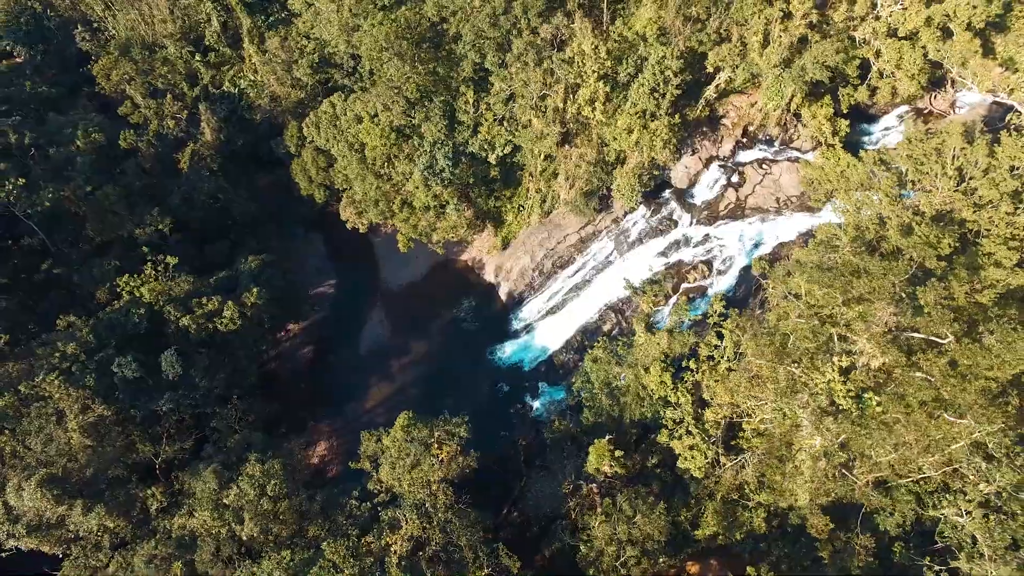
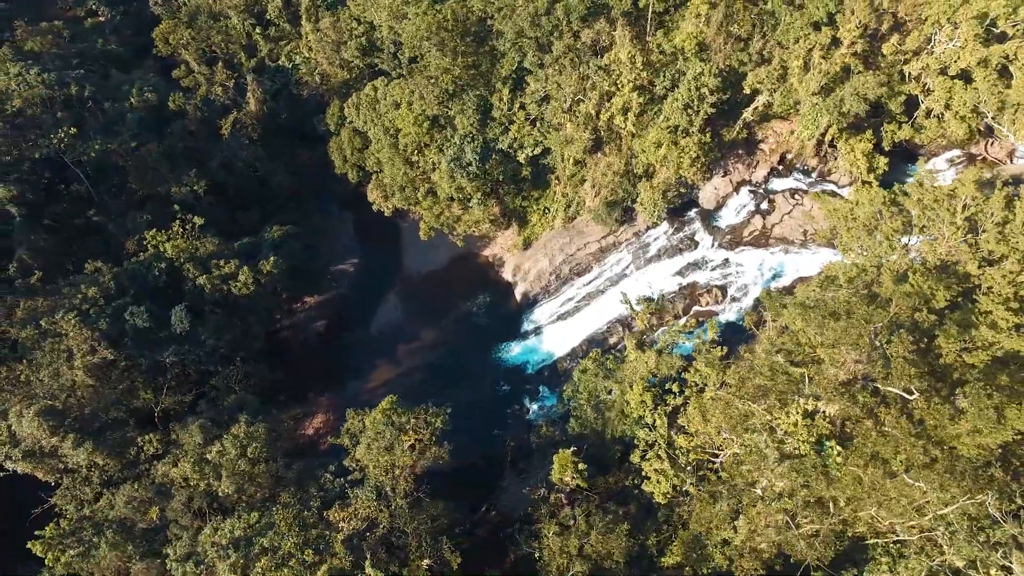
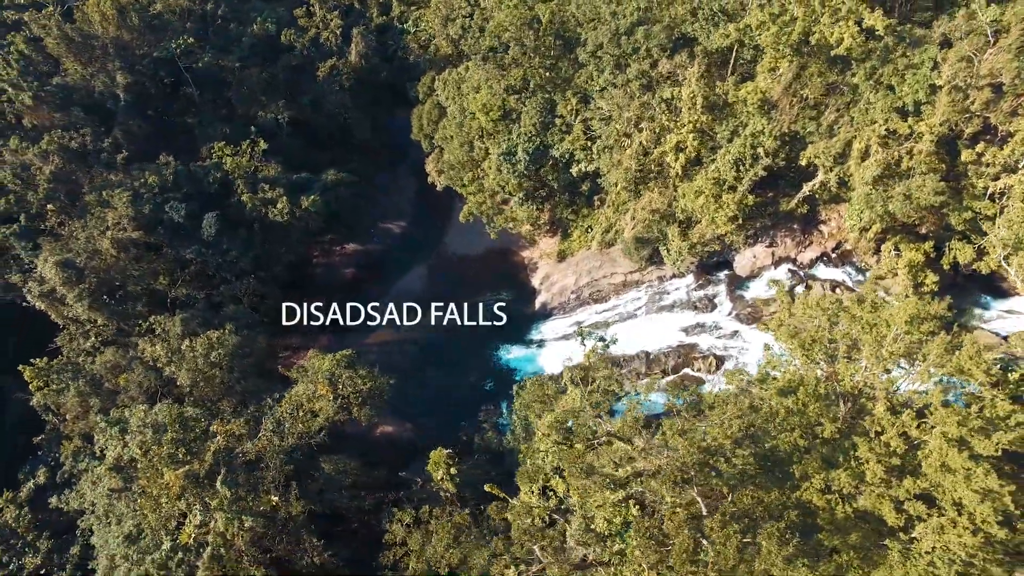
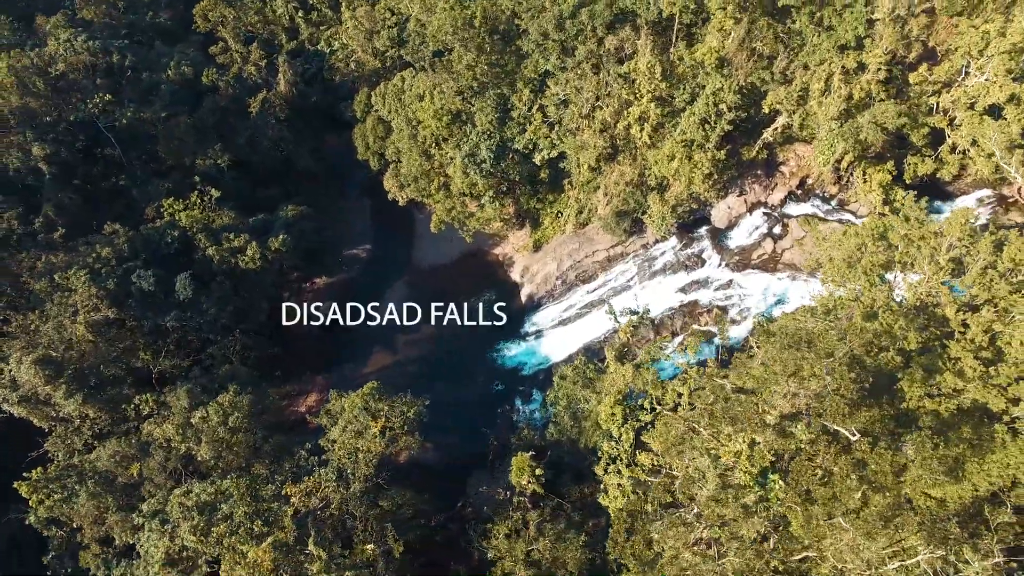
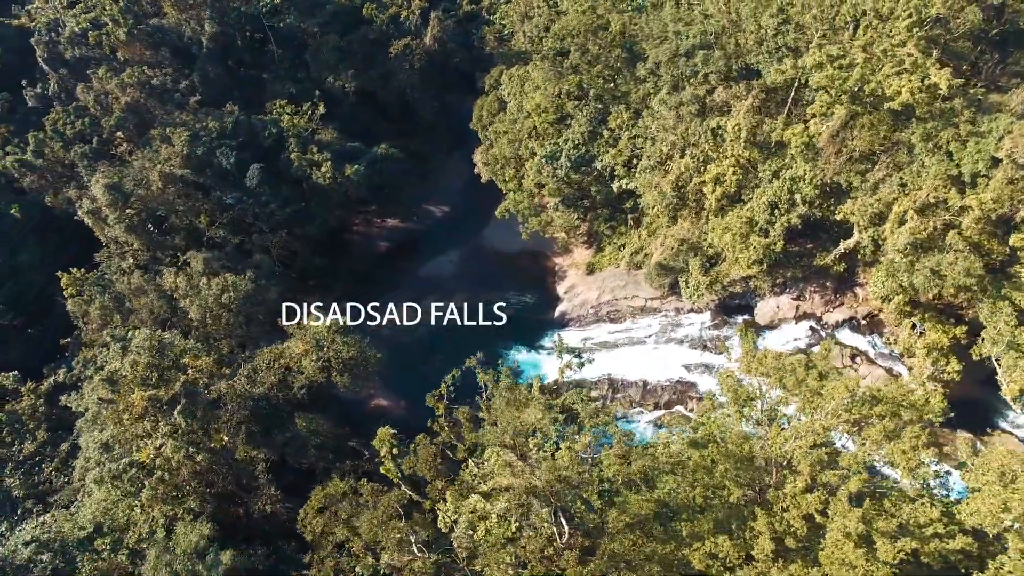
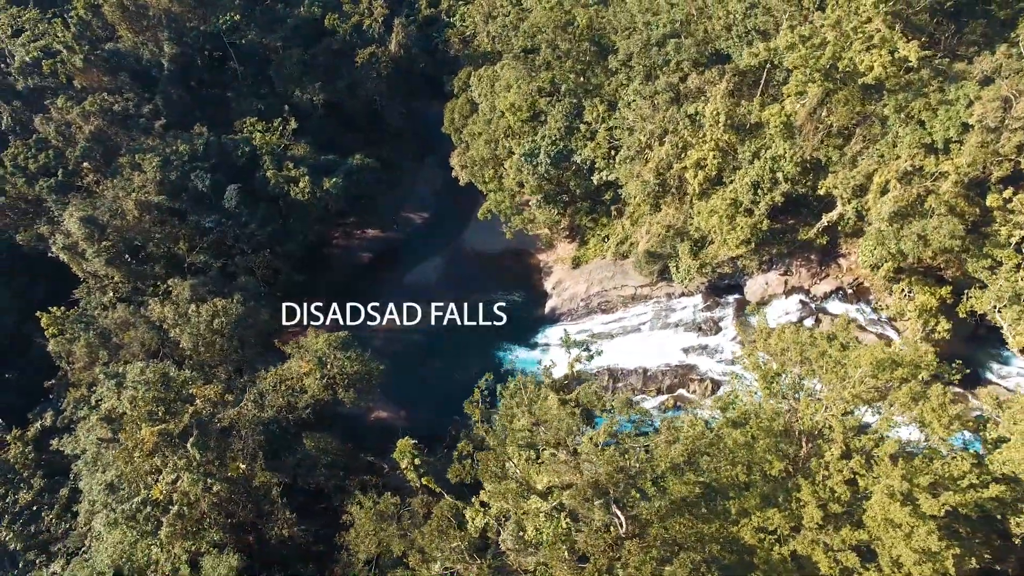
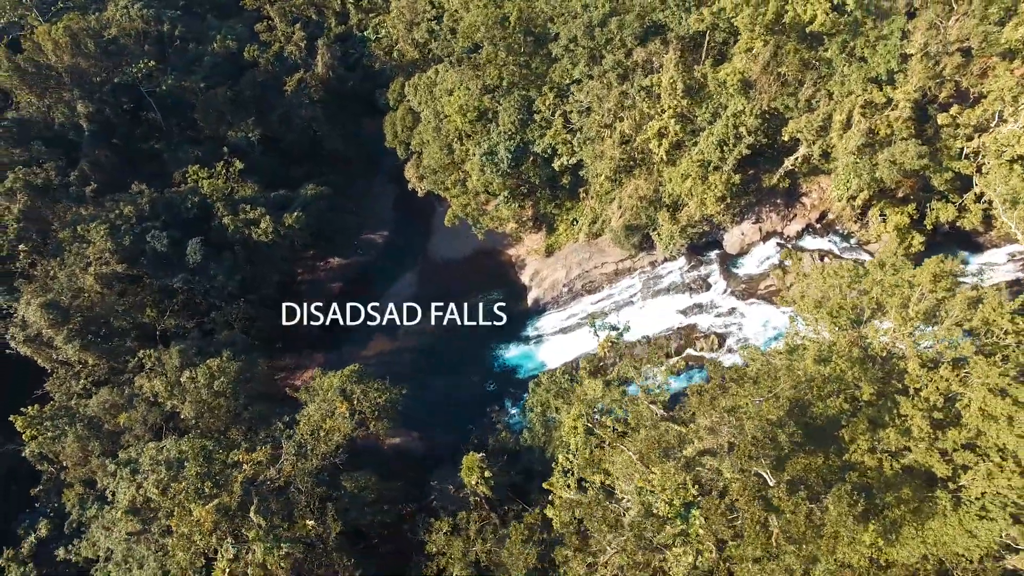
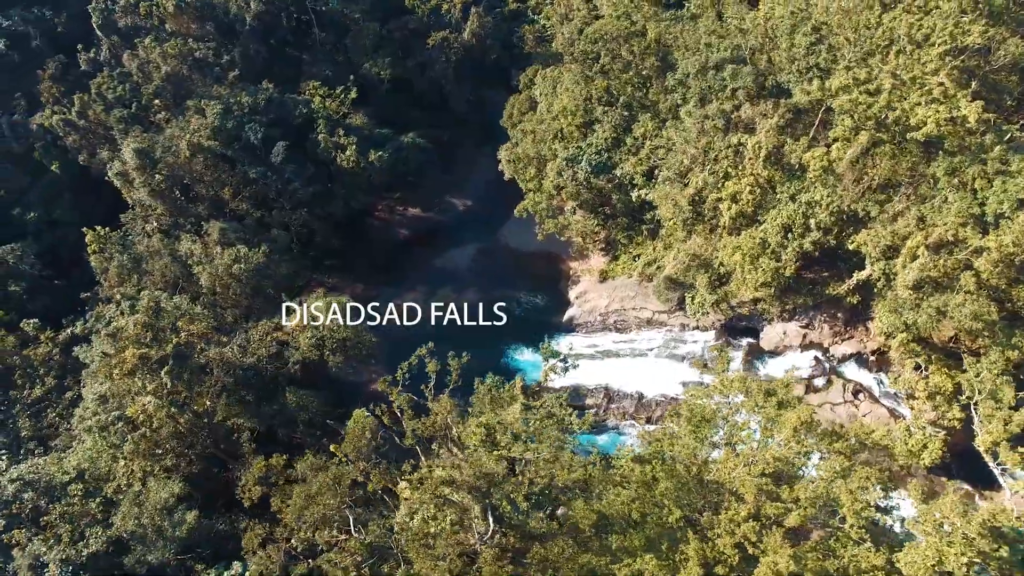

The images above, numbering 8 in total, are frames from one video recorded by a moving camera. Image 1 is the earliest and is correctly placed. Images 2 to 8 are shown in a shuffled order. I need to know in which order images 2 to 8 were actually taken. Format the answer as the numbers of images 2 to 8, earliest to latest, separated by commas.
2, 4, 7, 3, 6, 5, 8
